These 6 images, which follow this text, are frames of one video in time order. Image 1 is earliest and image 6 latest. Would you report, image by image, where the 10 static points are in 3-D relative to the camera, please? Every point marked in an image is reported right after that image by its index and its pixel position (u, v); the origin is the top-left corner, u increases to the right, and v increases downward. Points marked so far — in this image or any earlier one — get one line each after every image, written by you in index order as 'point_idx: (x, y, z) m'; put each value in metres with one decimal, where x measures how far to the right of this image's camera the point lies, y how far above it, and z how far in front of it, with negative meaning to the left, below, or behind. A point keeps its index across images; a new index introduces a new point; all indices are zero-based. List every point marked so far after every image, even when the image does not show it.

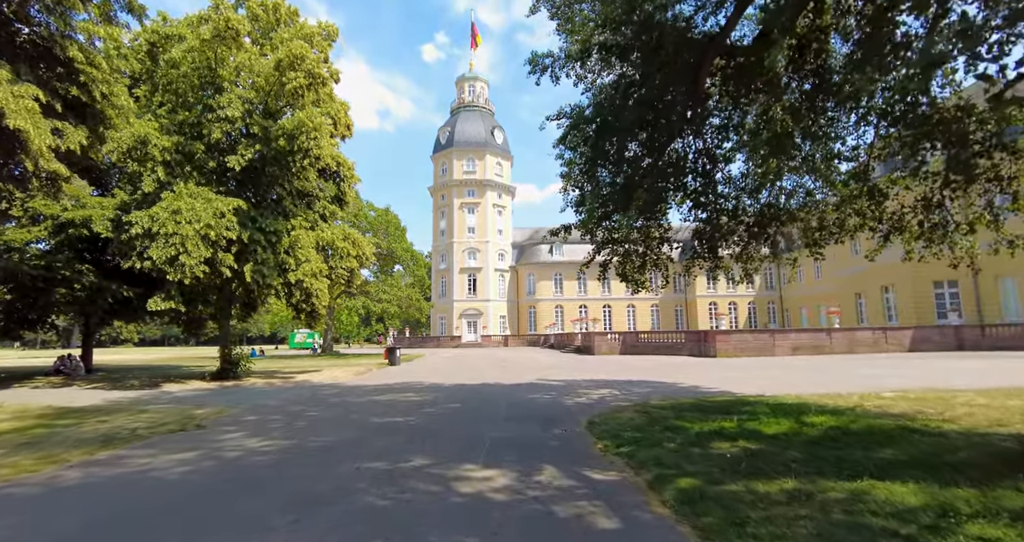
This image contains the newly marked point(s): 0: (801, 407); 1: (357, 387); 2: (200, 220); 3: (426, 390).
0: (+4.9, -2.3, +8.3) m
1: (-4.6, -3.5, +14.8) m
2: (-9.4, +1.5, +15.1) m
3: (-2.2, -3.1, +12.9) m
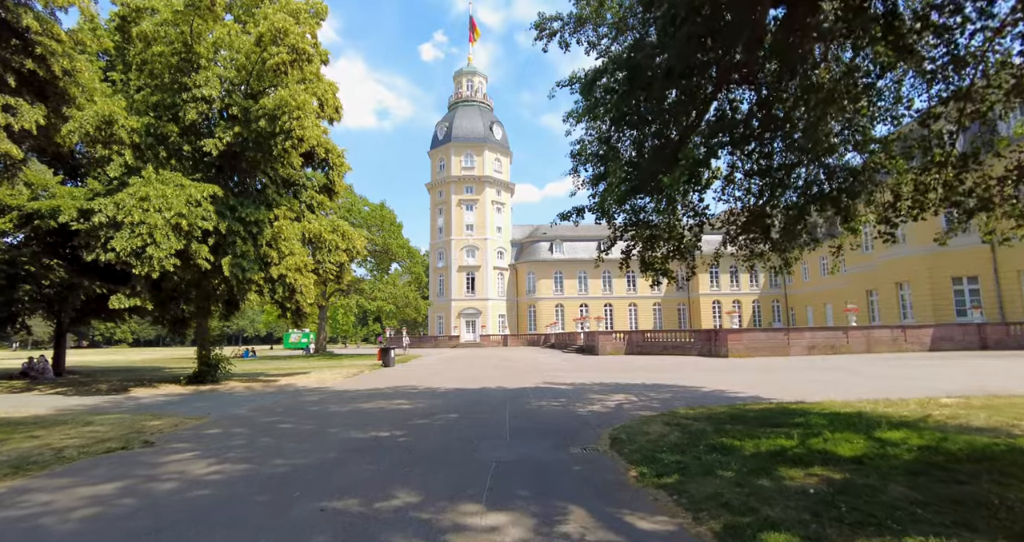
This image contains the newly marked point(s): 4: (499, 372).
0: (+5.0, -2.1, +7.0) m
1: (-4.5, -3.3, +13.4) m
2: (-9.4, +1.7, +13.7) m
3: (-2.1, -2.9, +11.6) m
4: (-0.5, -3.9, +19.0) m
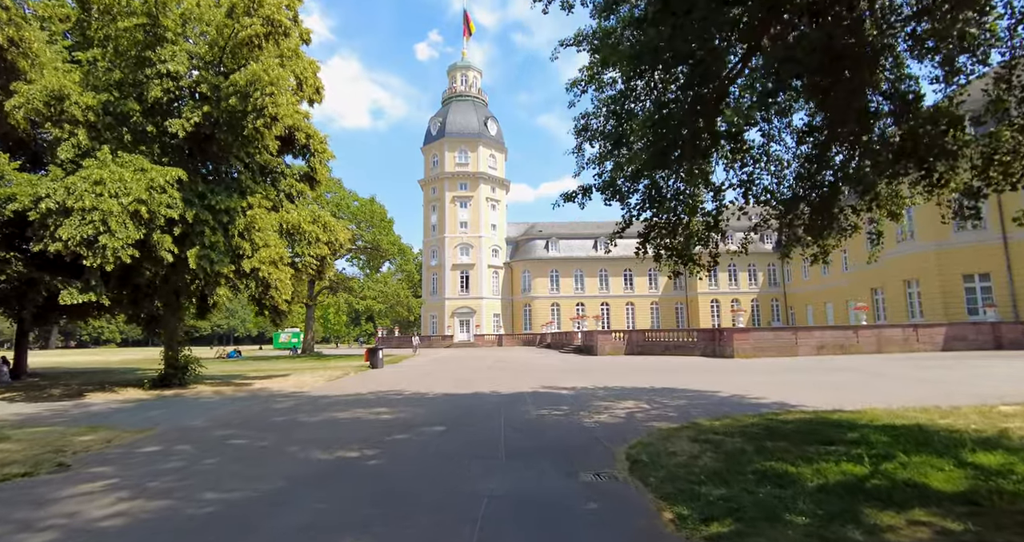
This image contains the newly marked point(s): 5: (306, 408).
0: (+4.9, -1.9, +5.8) m
1: (-4.6, -3.1, +12.1) m
2: (-9.5, +1.9, +12.3) m
3: (-2.2, -2.8, +10.3) m
4: (-0.7, -3.7, +17.7) m
5: (-4.3, -2.8, +10.3) m
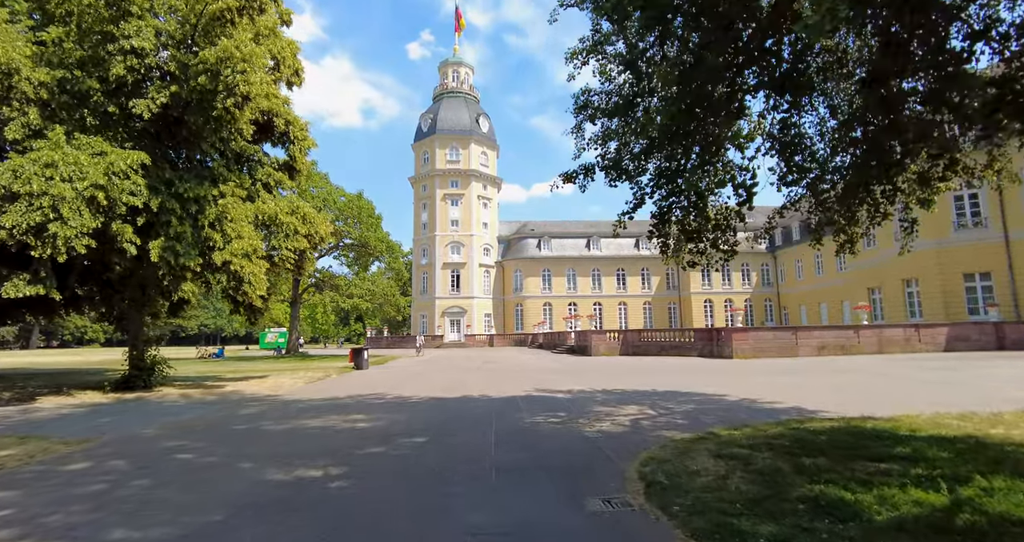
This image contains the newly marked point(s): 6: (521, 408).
0: (+4.9, -1.8, +4.9) m
1: (-4.8, -2.9, +11.1) m
2: (-9.6, +2.1, +11.2) m
3: (-2.4, -2.6, +9.3) m
4: (-1.0, -3.5, +16.7) m
5: (-4.4, -2.7, +9.3) m
6: (+0.2, -2.6, +9.3) m
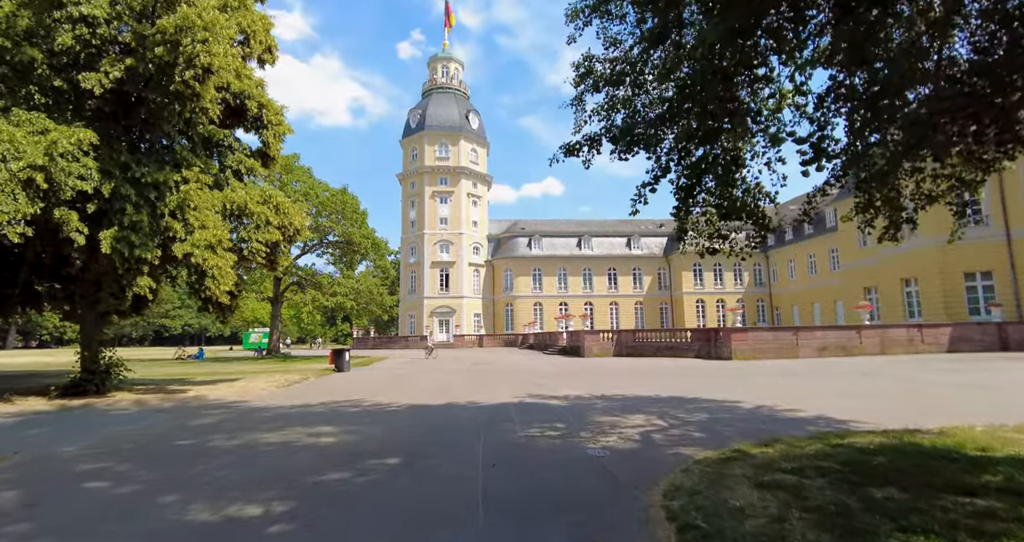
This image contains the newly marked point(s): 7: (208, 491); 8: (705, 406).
0: (+4.8, -1.6, +3.9) m
1: (-5.0, -2.8, +9.9) m
2: (-9.8, +2.3, +9.9) m
3: (-2.5, -2.5, +8.2) m
4: (-1.3, -3.4, +15.6) m
5: (-4.6, -2.5, +8.1) m
6: (0.0, -2.4, +8.3) m
7: (-2.8, -2.0, +4.6) m
8: (+3.5, -2.5, +9.1) m
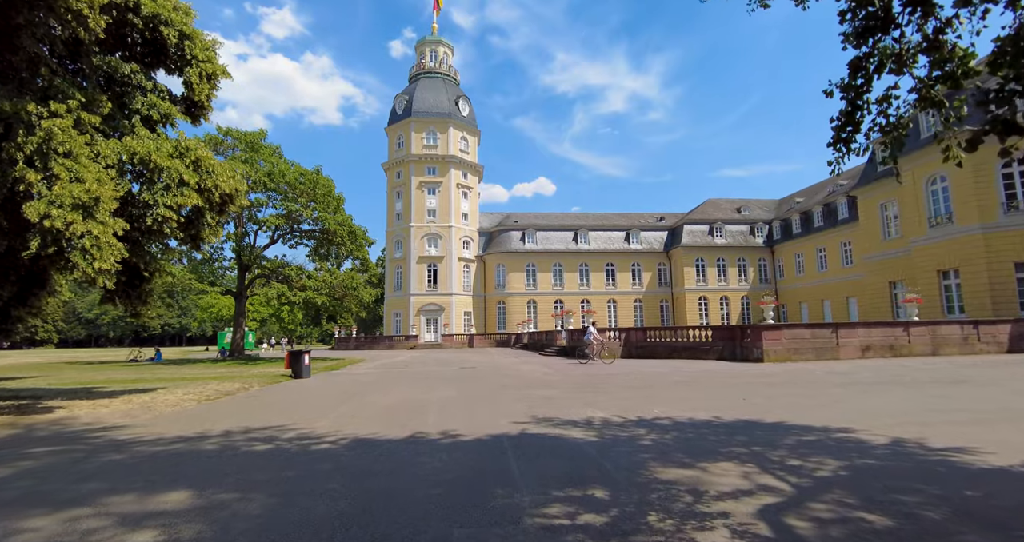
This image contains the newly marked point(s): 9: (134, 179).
0: (+4.9, -1.1, +0.6) m
1: (-5.0, -2.3, +6.4) m
2: (-9.8, +2.8, +6.3) m
3: (-2.5, -1.9, +4.7) m
4: (-1.4, -2.9, +12.2) m
5: (-4.6, -2.0, +4.6) m
6: (0.0, -1.9, +4.8) m
7: (-2.7, -1.5, +1.1) m
8: (+3.5, -2.0, +5.7) m
9: (-7.9, +2.0, +10.4) m
